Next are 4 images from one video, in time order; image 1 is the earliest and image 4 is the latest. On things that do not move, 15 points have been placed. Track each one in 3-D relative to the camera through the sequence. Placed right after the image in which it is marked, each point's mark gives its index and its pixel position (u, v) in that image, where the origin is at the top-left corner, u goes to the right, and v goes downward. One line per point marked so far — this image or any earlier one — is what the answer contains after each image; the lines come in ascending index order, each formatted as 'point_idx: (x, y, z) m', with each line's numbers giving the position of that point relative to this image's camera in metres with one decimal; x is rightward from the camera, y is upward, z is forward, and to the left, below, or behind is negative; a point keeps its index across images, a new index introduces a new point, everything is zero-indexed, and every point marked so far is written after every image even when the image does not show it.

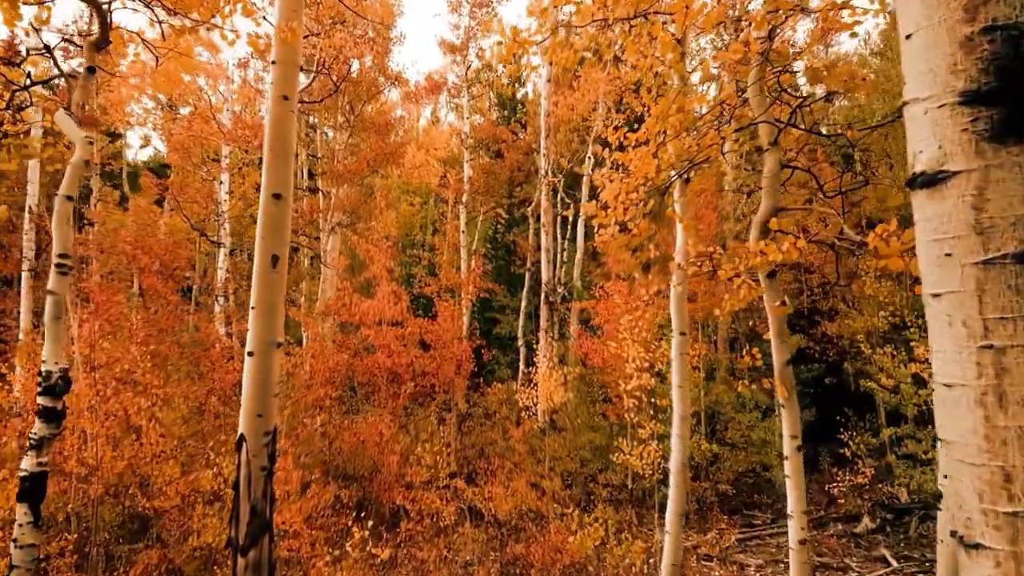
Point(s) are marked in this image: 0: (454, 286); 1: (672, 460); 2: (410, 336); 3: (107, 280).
0: (-1.7, 0.0, +16.9) m
1: (+2.0, -2.2, +7.2) m
2: (-2.5, -1.2, +14.3) m
3: (-11.4, +0.2, +16.0) m
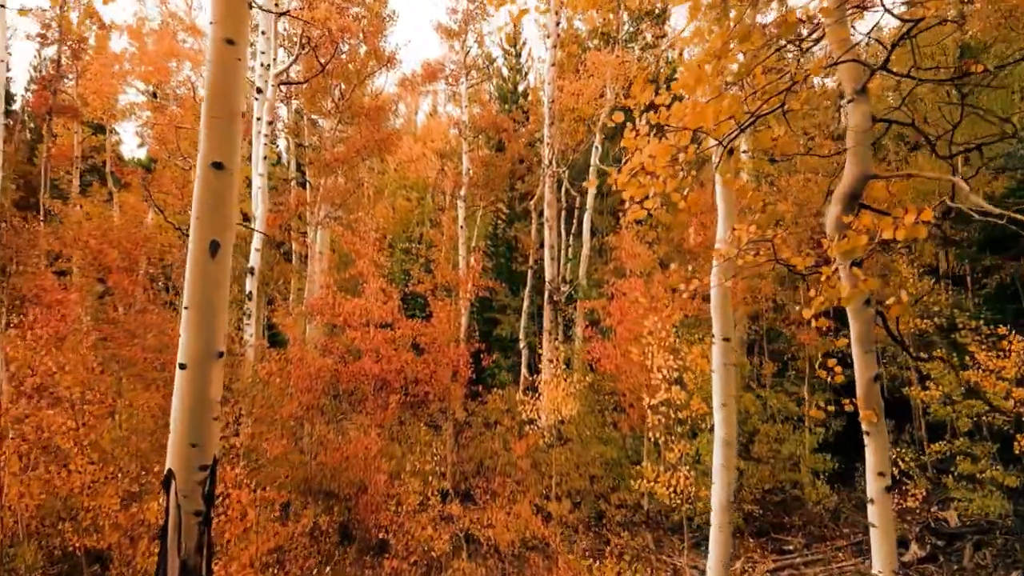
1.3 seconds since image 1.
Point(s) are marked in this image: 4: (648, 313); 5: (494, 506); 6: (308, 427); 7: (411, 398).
0: (-1.7, +0.1, +15.6) m
1: (+2.1, -2.1, +5.8) m
2: (-2.5, -1.2, +13.0) m
3: (-11.3, +0.2, +14.6) m
4: (+2.9, -0.6, +11.8) m
5: (-0.4, -4.8, +12.5) m
6: (-4.1, -2.8, +11.4) m
7: (-2.4, -2.6, +13.4) m
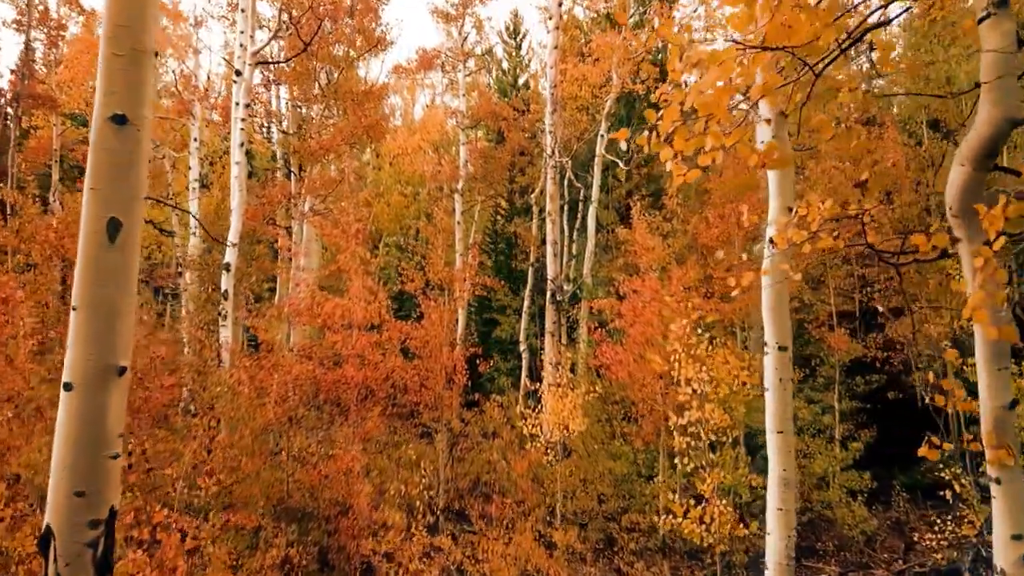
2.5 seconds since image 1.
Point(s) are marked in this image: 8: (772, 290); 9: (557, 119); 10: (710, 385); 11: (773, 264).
0: (-1.7, +0.1, +14.3) m
1: (+2.1, -2.1, +4.6) m
2: (-2.5, -1.1, +11.7) m
3: (-11.3, +0.3, +13.4) m
4: (+2.9, -0.5, +10.5) m
5: (-0.4, -4.8, +11.2) m
6: (-4.1, -2.8, +10.2) m
7: (-2.4, -2.6, +12.2) m
8: (+2.1, 0.0, +4.6) m
9: (+1.1, +4.3, +14.3) m
10: (+3.5, -1.7, +10.3) m
11: (+2.1, +0.2, +4.6) m
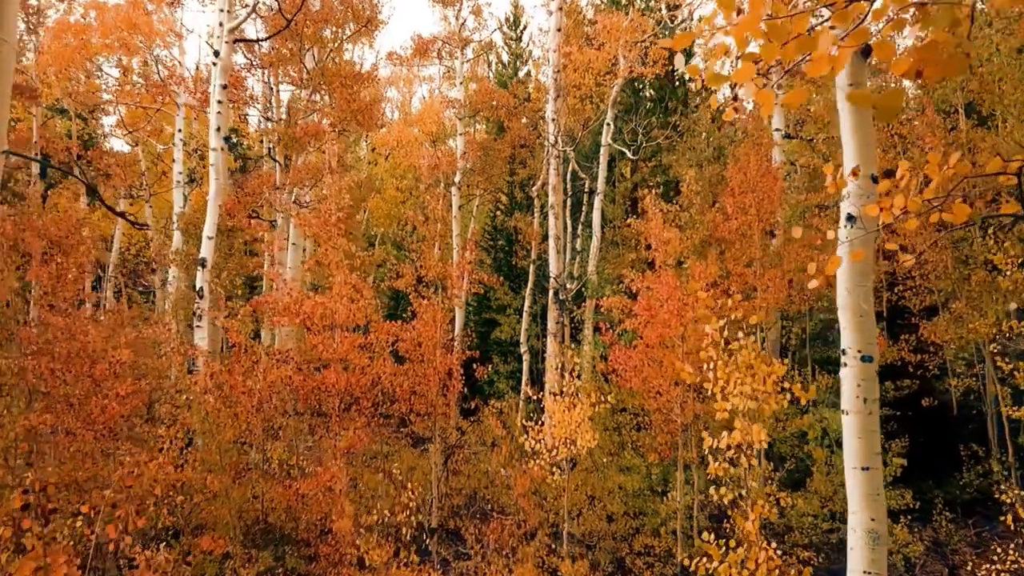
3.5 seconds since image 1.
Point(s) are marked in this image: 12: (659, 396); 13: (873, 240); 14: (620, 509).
0: (-1.7, +0.2, +13.2) m
1: (+2.1, -2.0, +3.5) m
2: (-2.5, -1.1, +10.6) m
3: (-11.3, +0.3, +12.3) m
4: (+2.9, -0.5, +9.4) m
5: (-0.4, -4.7, +10.1) m
6: (-4.1, -2.7, +9.1) m
7: (-2.4, -2.5, +11.1) m
8: (+2.1, 0.0, +3.5) m
9: (+1.1, +4.3, +13.2) m
10: (+3.5, -1.7, +9.2) m
11: (+2.1, +0.3, +3.5) m
12: (+2.5, -1.9, +9.9) m
13: (+2.2, +0.3, +3.5) m
14: (+2.0, -4.1, +10.6) m
